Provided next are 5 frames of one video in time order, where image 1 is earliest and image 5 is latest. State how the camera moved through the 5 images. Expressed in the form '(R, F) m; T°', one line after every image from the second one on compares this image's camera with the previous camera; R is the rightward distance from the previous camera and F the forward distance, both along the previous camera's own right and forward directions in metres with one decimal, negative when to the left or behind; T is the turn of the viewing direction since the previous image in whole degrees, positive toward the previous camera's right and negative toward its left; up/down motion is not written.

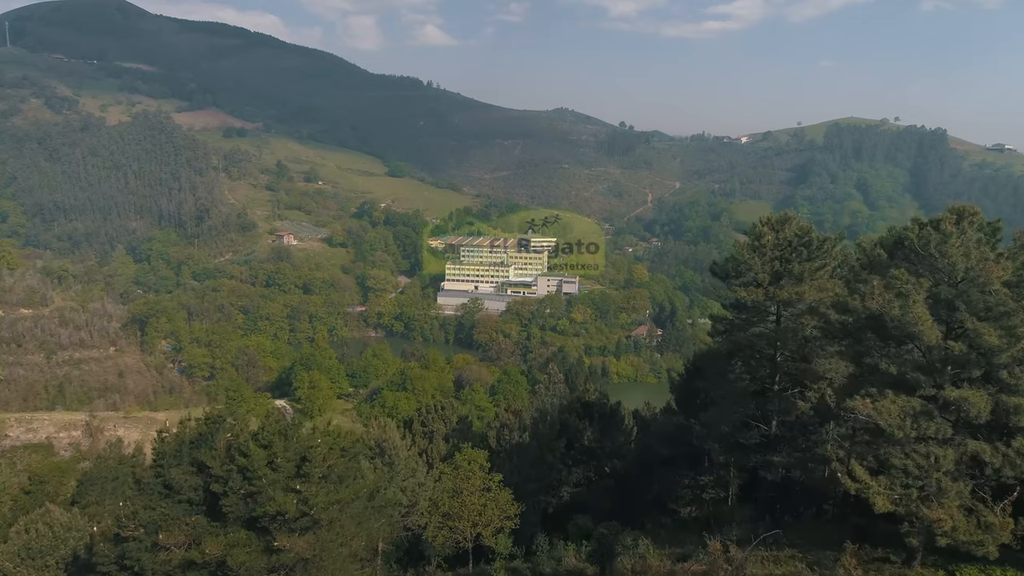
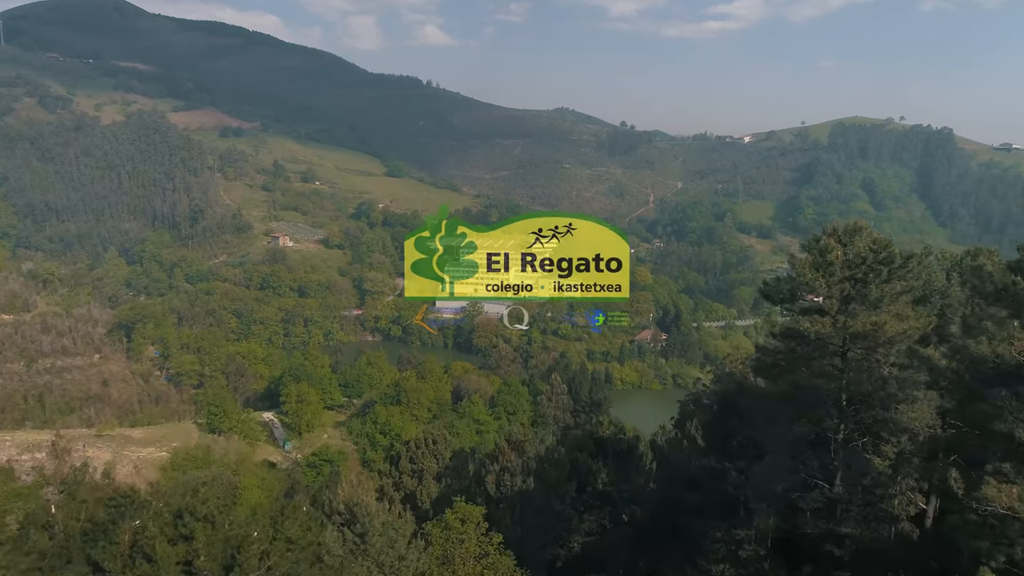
(0.0, +0.8) m; 0°
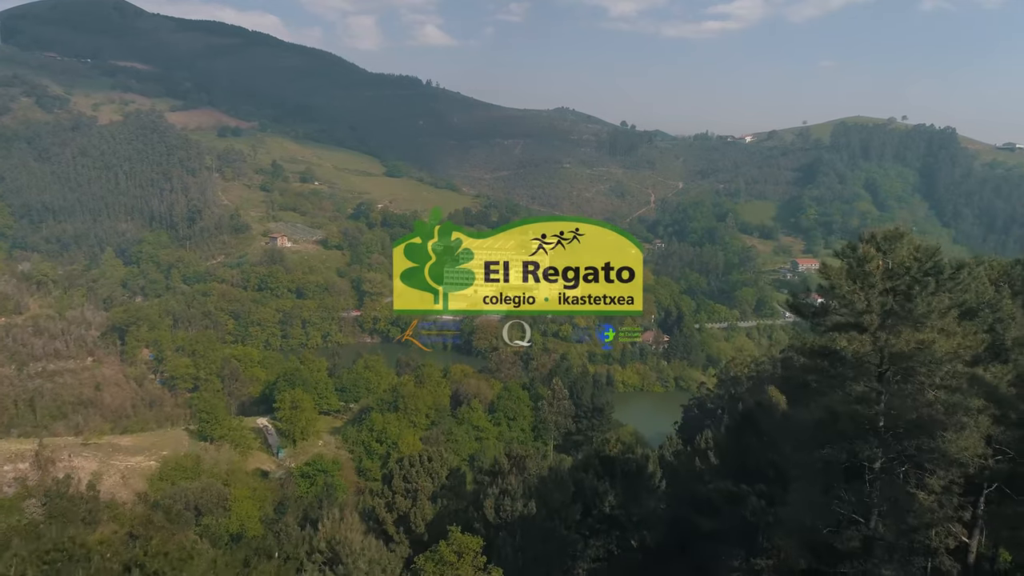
(0.0, +0.3) m; 0°
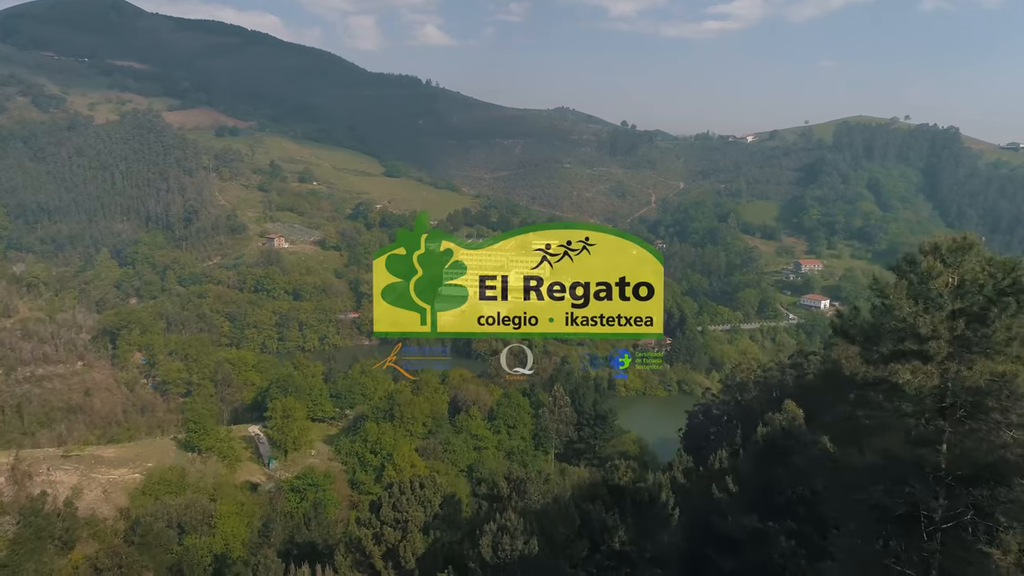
(0.0, +0.4) m; 0°
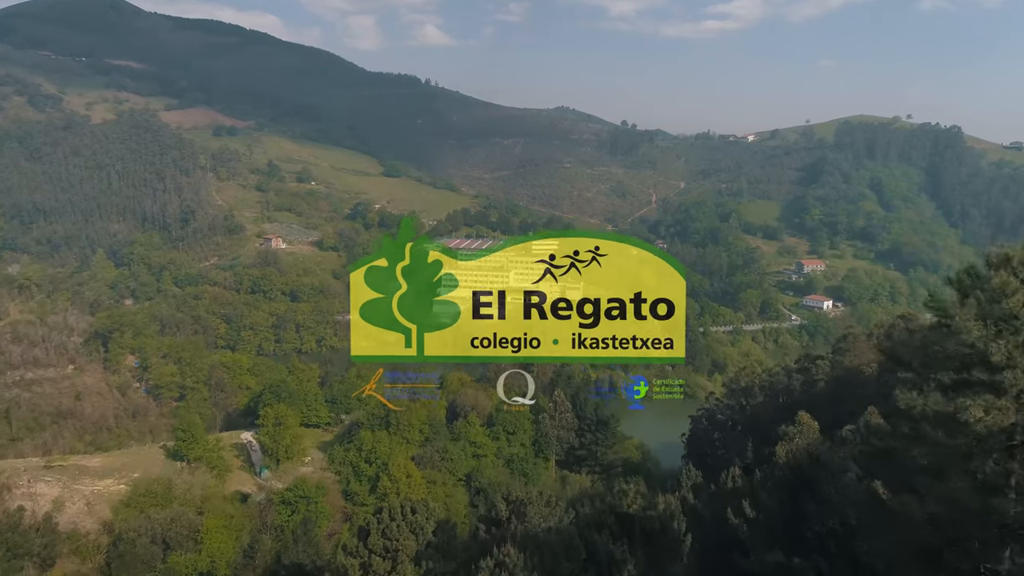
(0.0, +0.3) m; 0°
